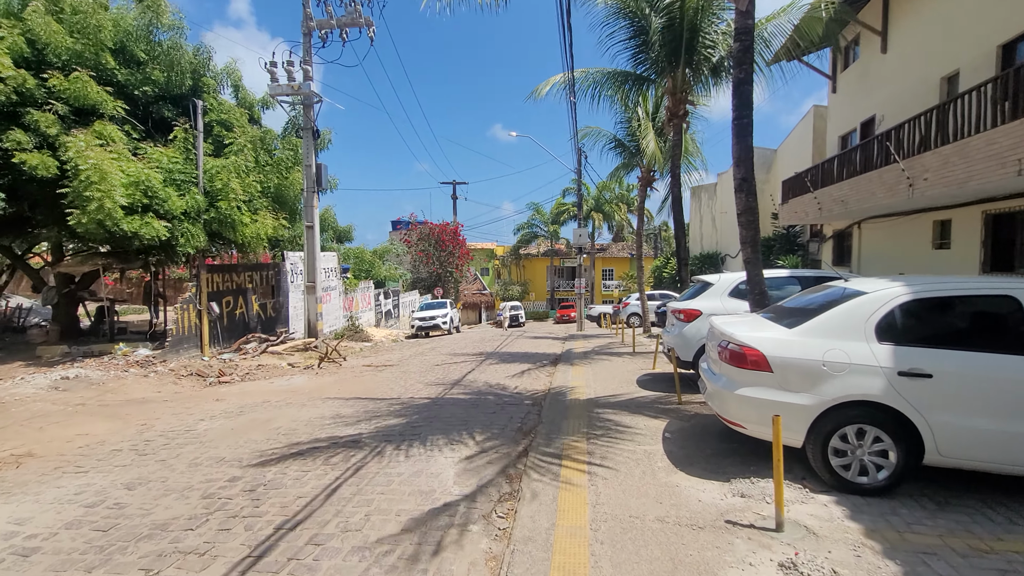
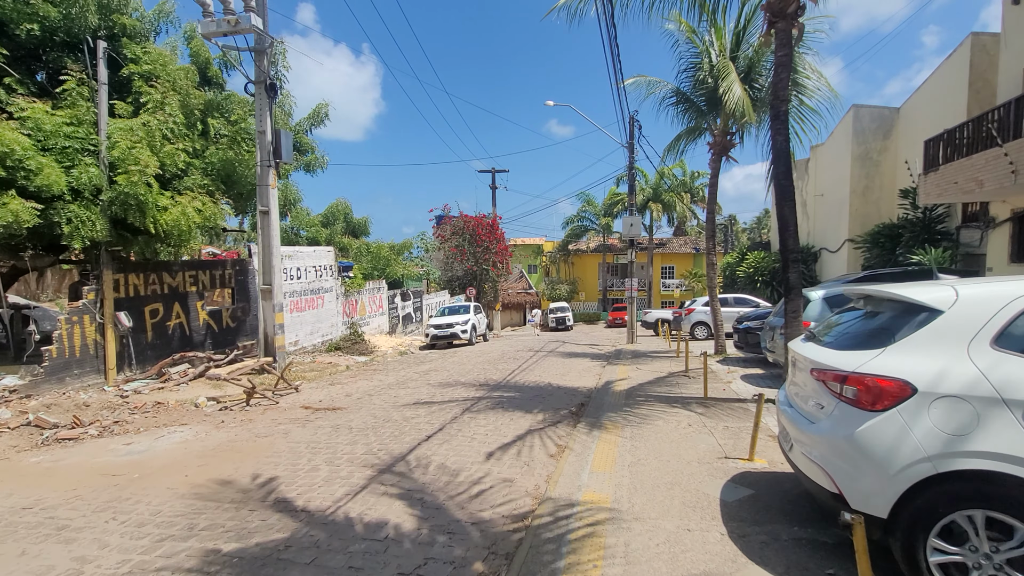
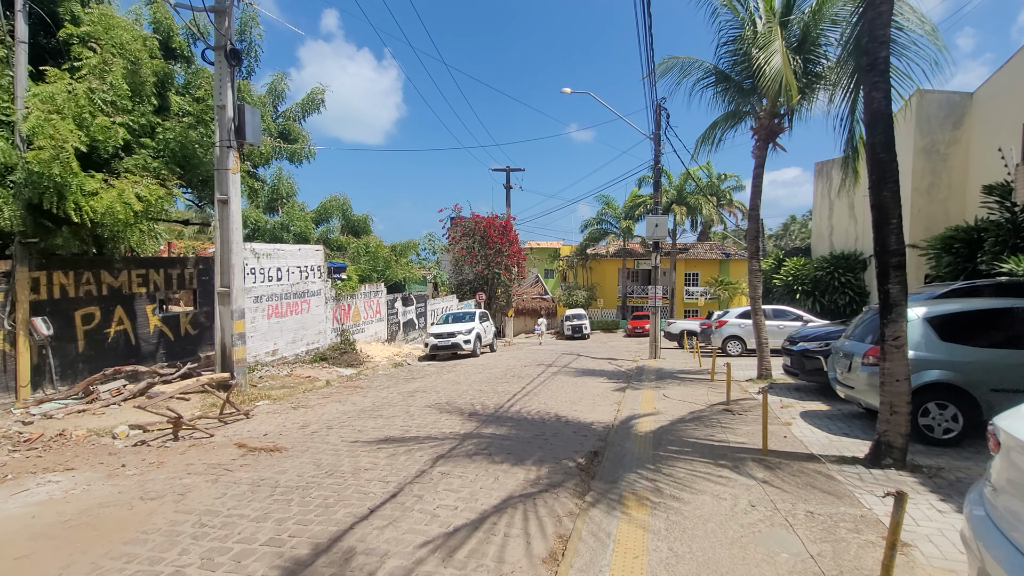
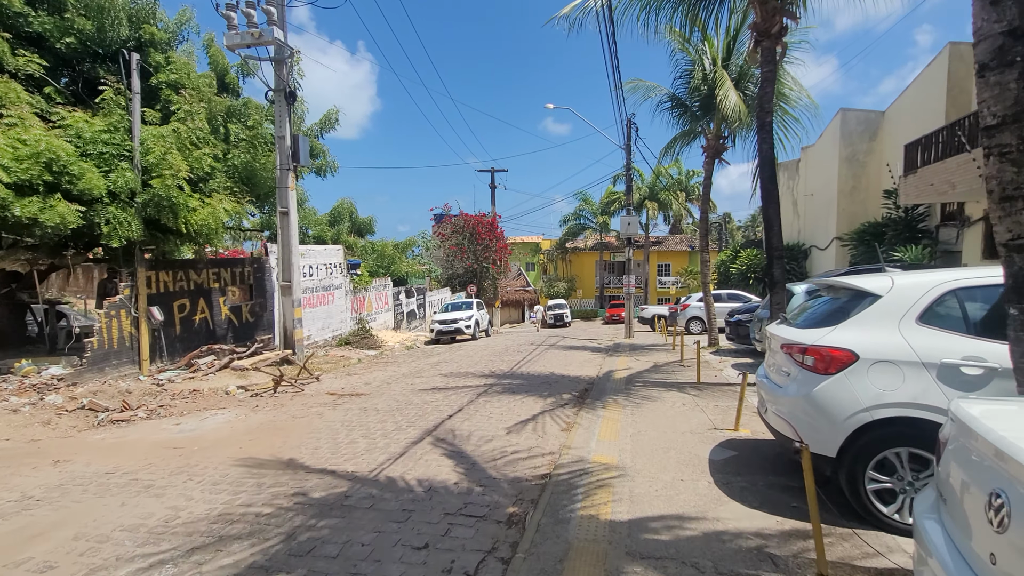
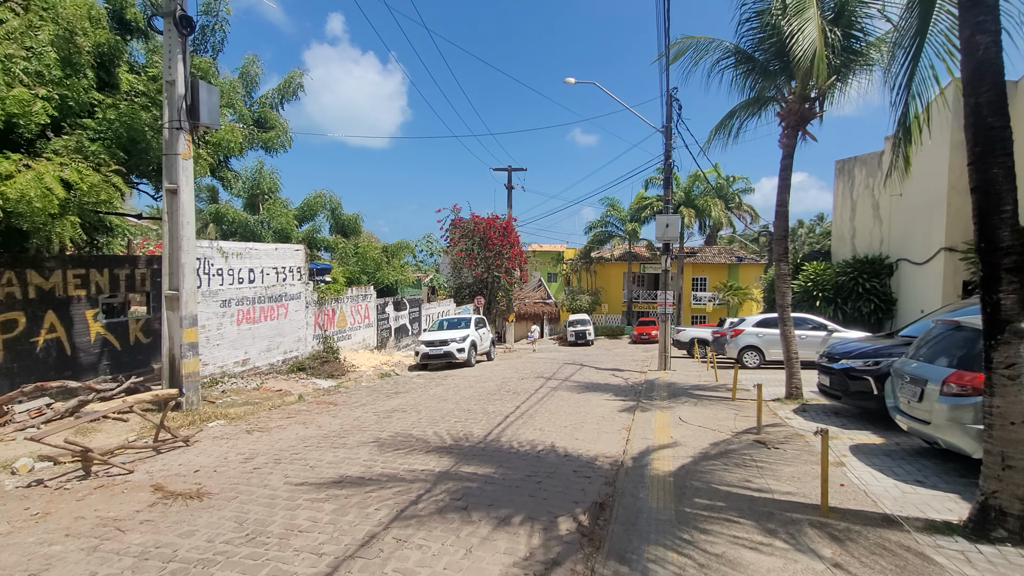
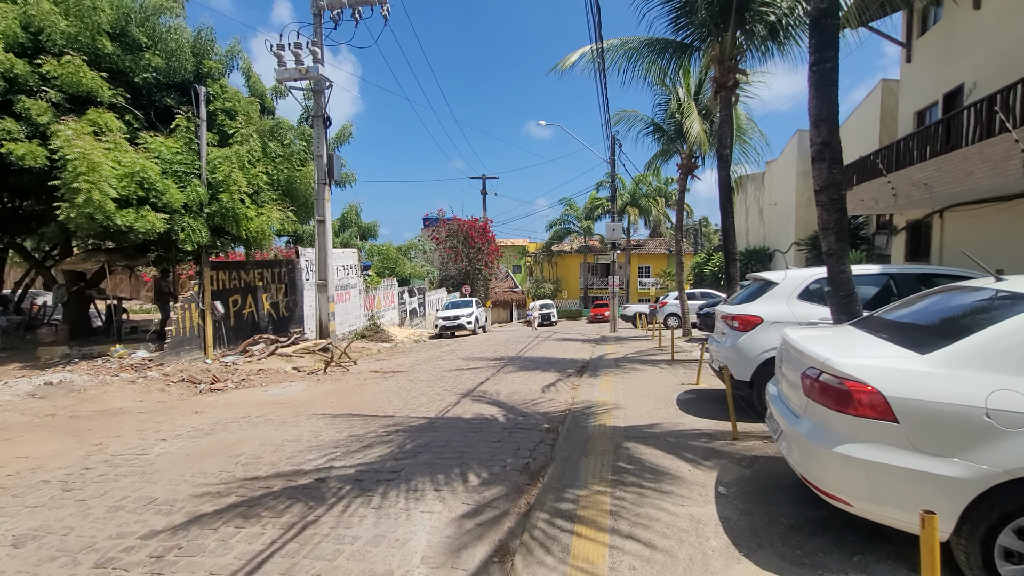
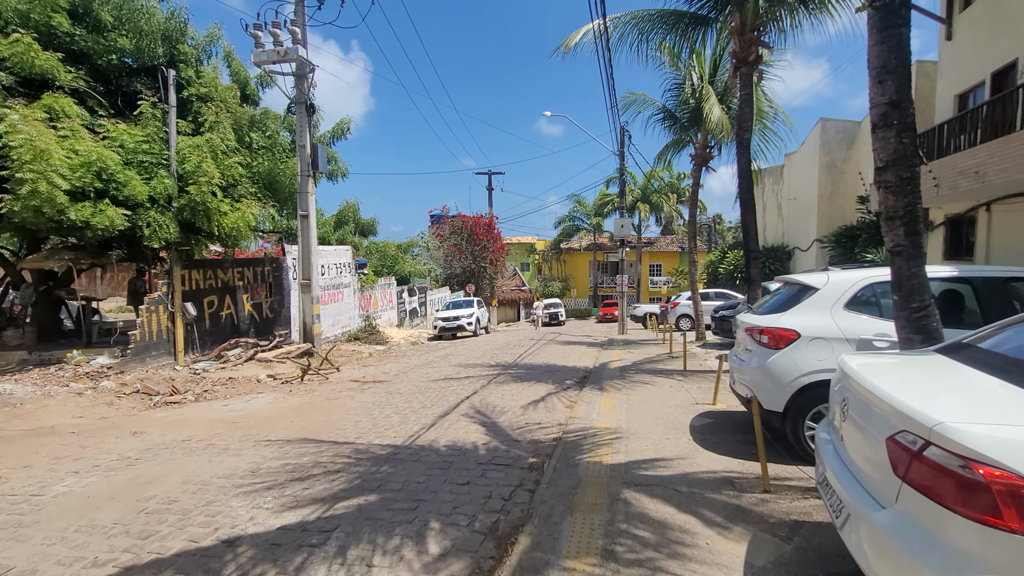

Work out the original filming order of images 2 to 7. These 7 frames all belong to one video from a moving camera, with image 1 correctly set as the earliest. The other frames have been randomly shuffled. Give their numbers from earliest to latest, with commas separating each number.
6, 7, 4, 2, 3, 5
